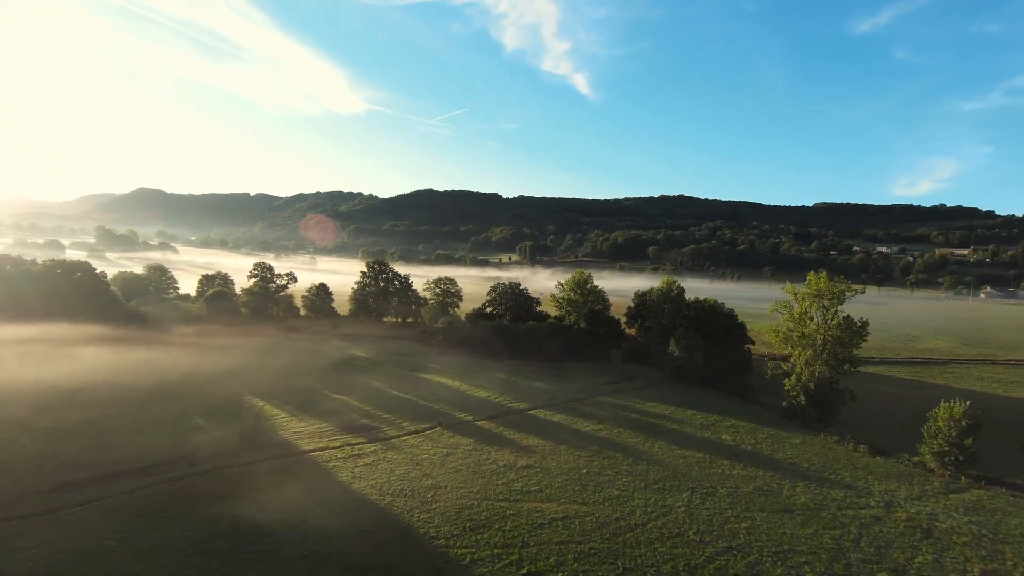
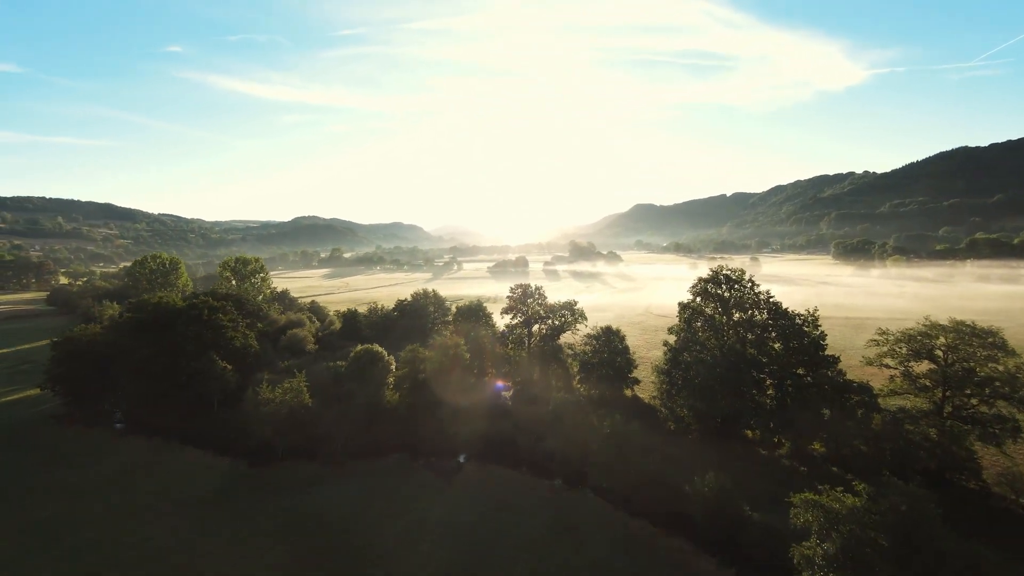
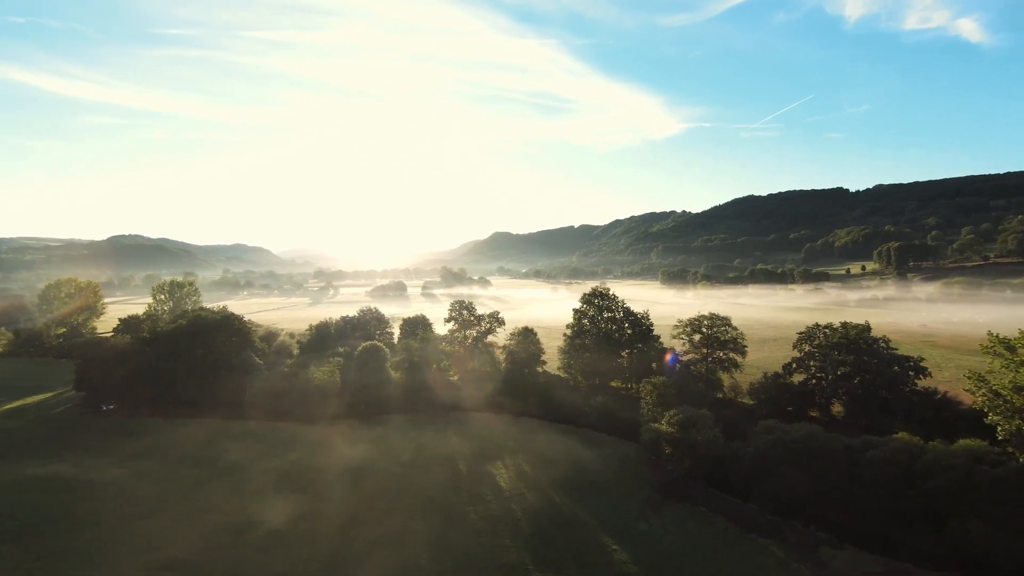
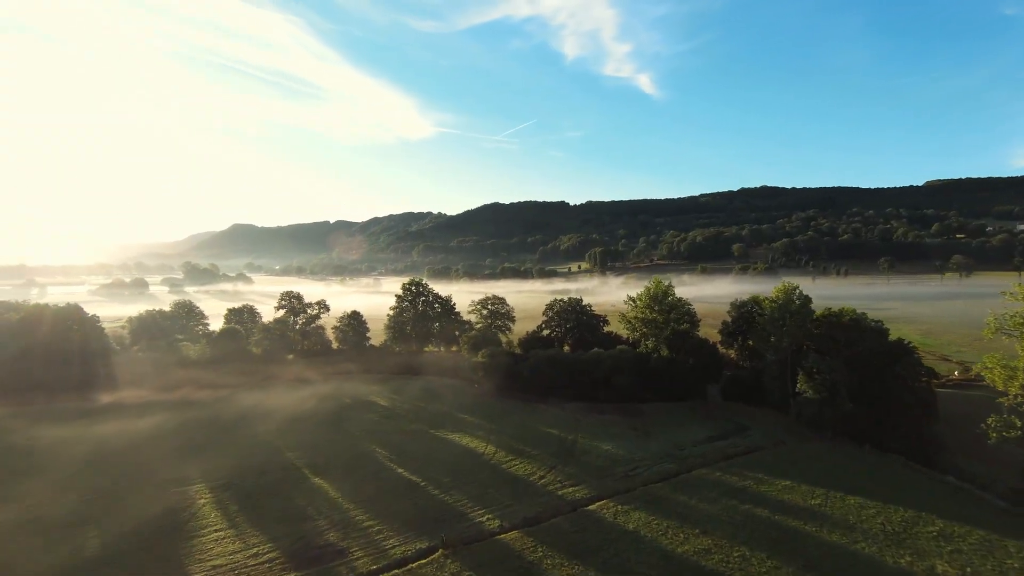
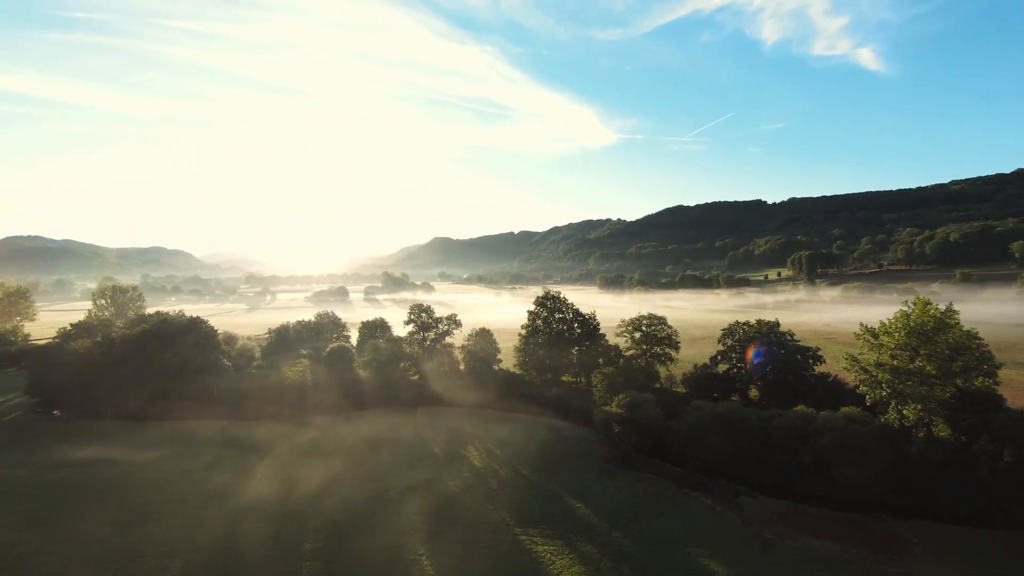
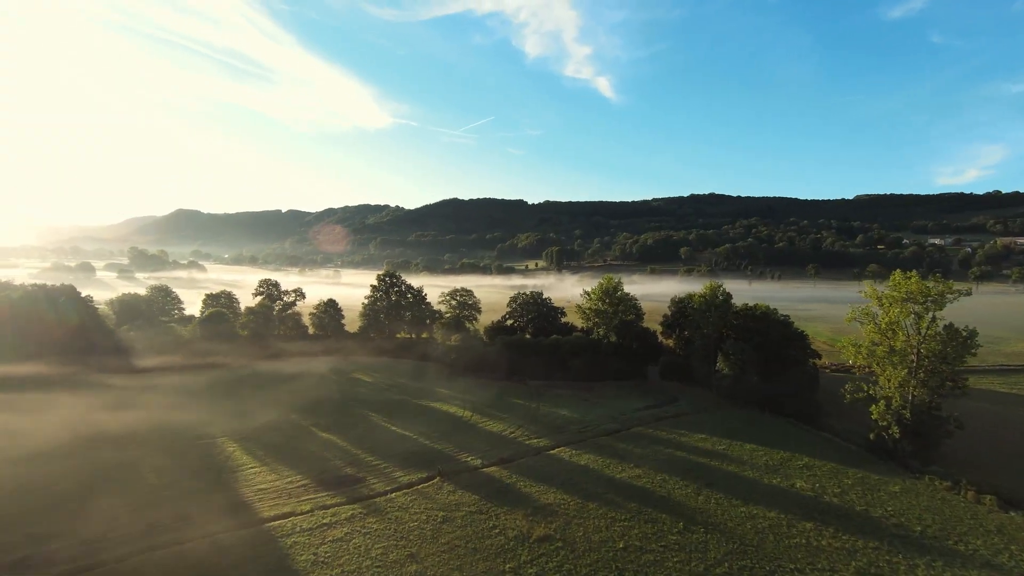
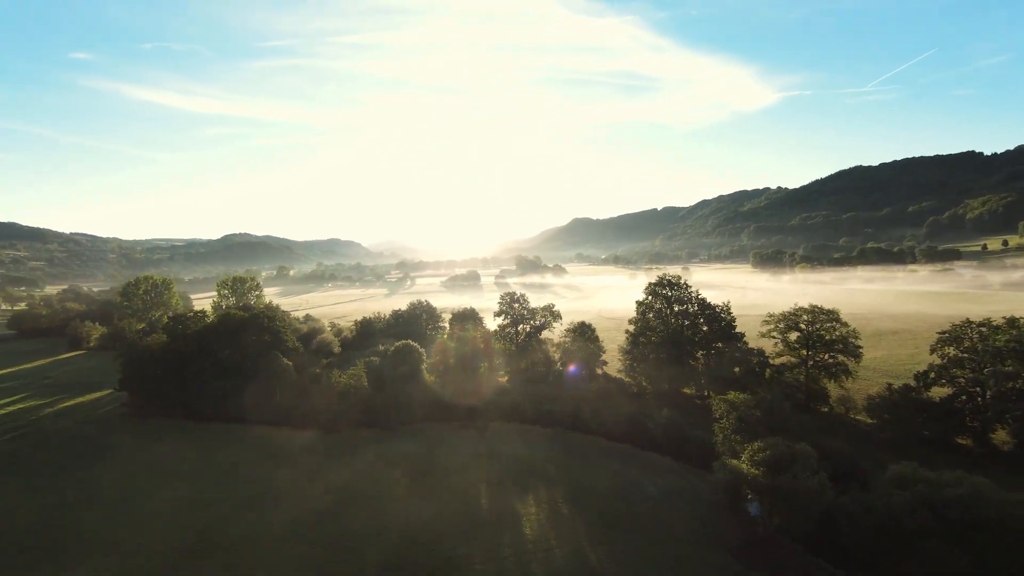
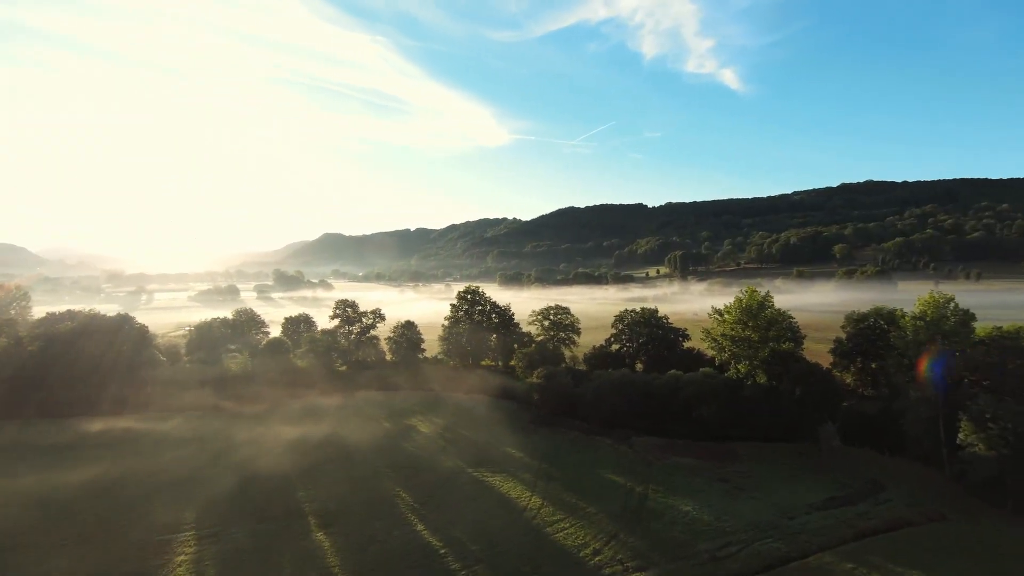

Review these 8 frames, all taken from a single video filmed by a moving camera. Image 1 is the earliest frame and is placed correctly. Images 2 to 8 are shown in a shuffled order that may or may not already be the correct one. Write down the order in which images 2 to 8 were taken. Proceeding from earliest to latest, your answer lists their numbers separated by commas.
6, 4, 8, 5, 3, 7, 2
